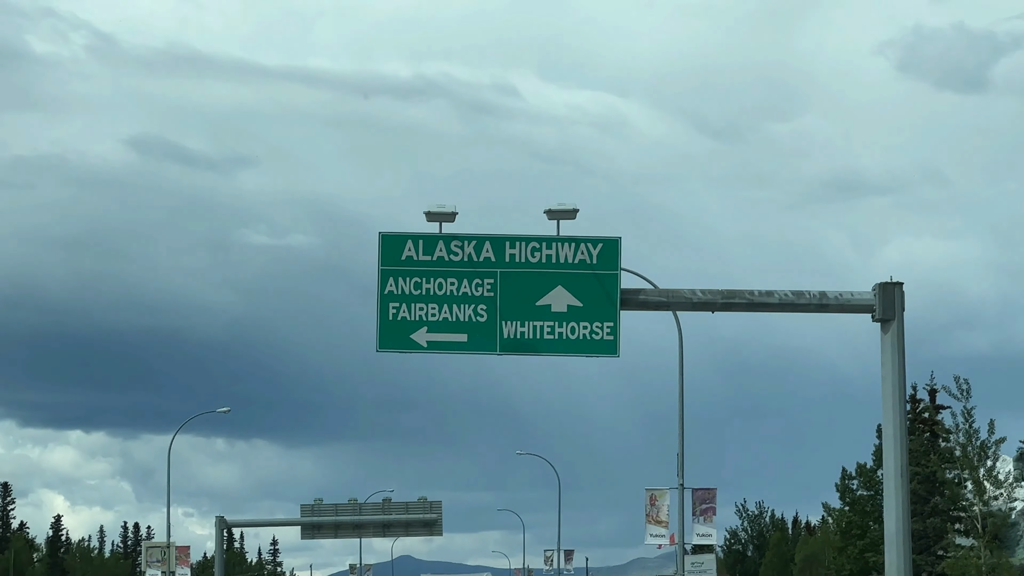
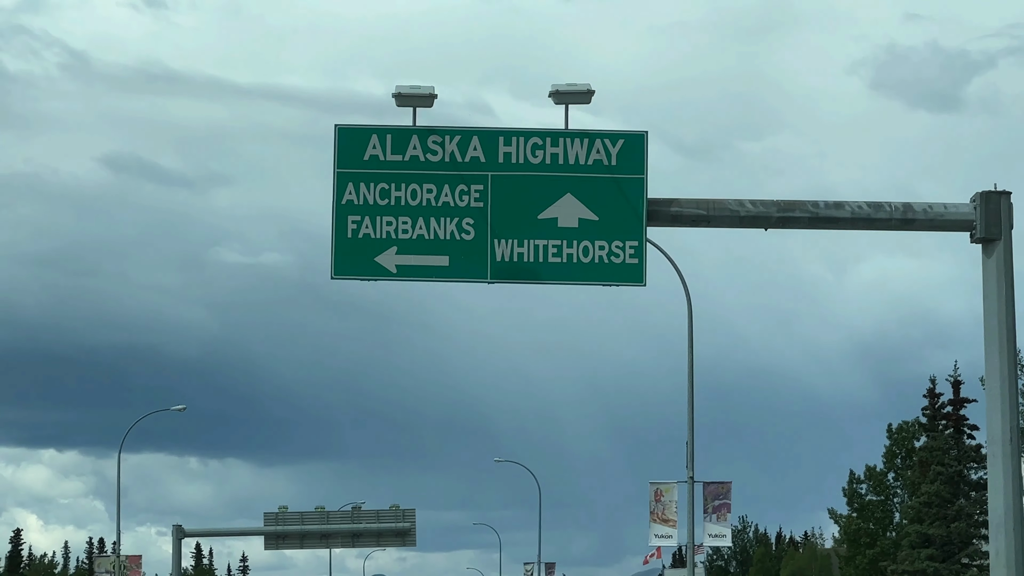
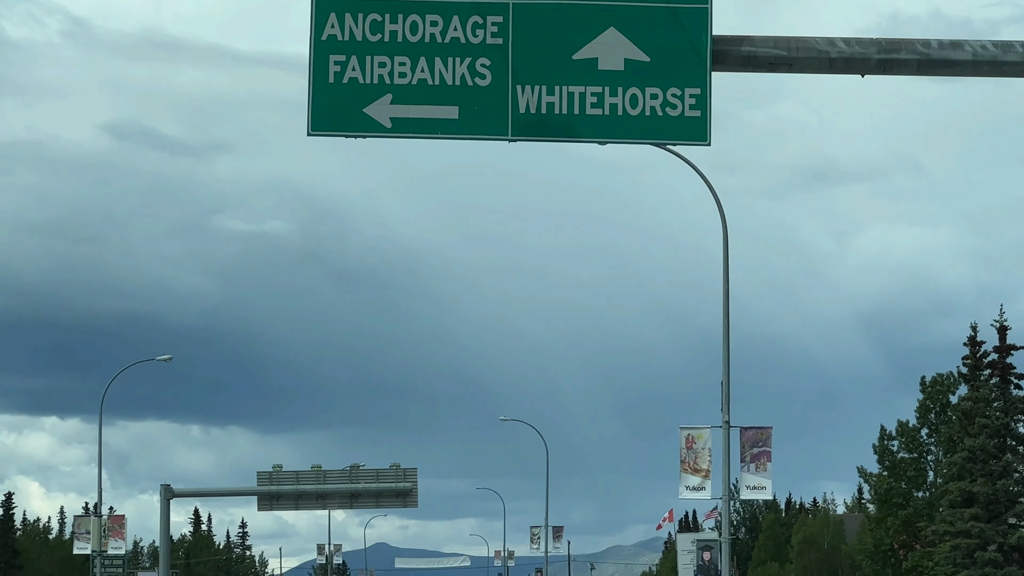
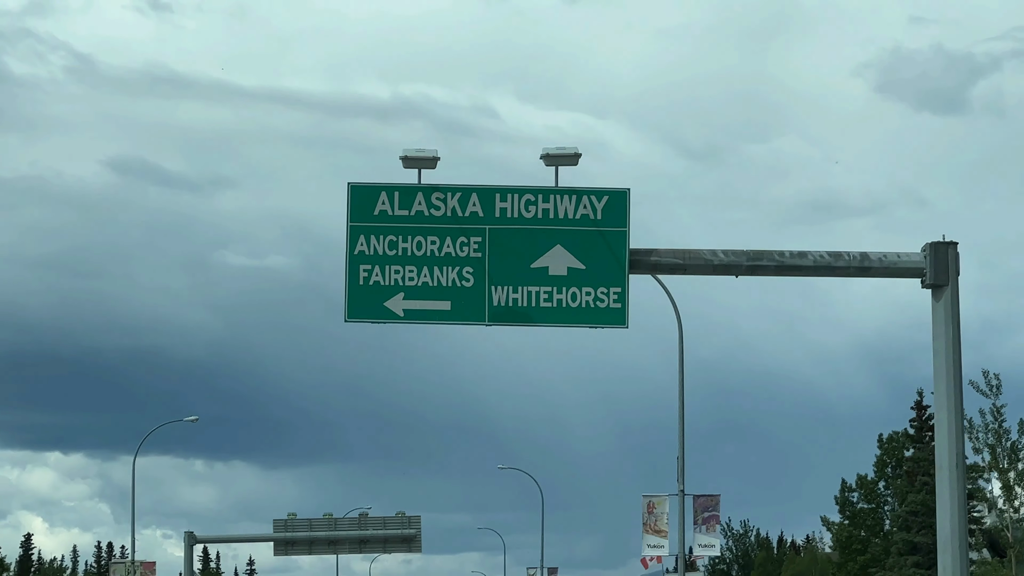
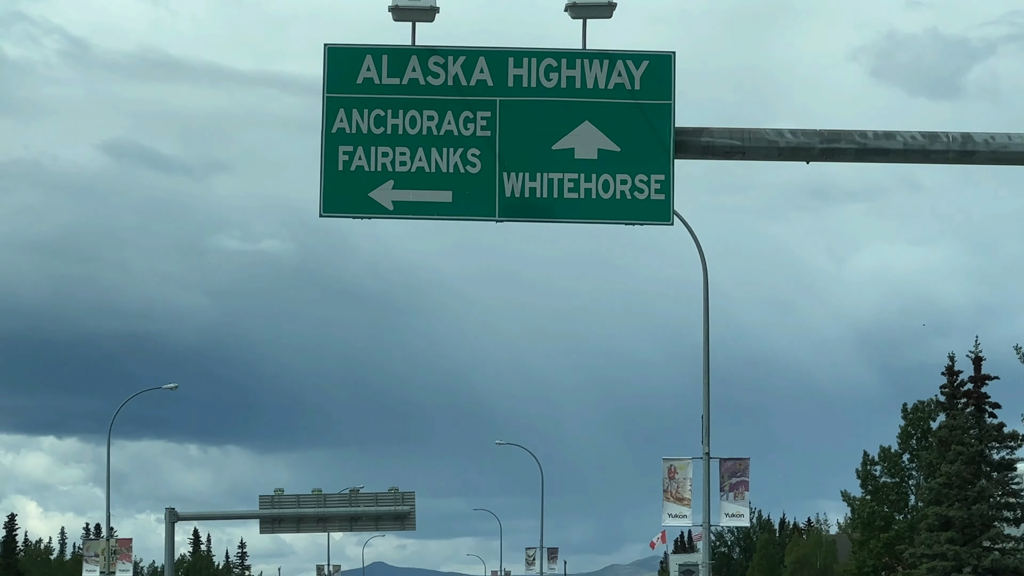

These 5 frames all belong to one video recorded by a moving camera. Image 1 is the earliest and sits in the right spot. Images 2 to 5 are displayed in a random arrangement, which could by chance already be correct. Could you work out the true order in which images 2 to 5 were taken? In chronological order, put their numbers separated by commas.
4, 2, 5, 3
